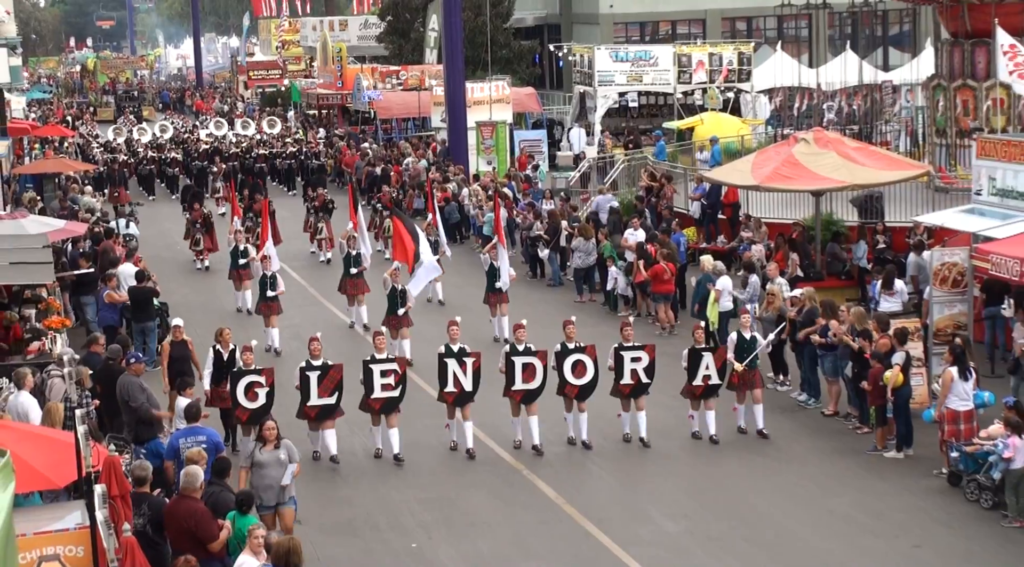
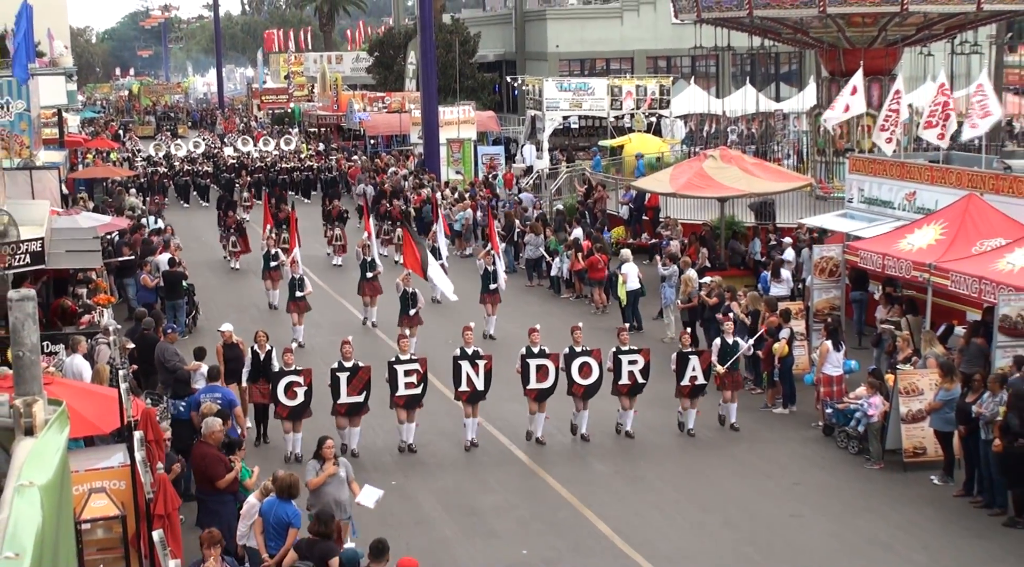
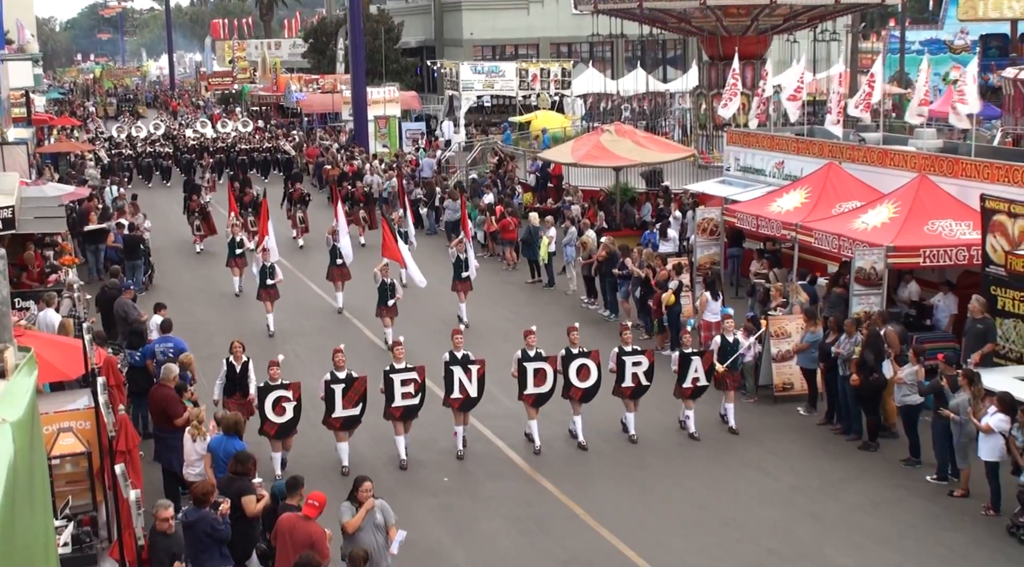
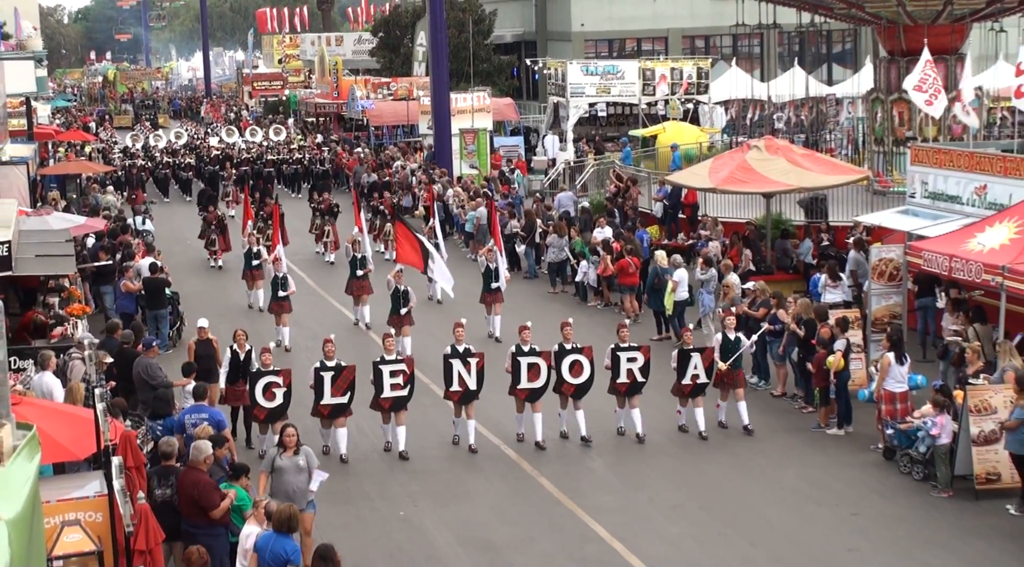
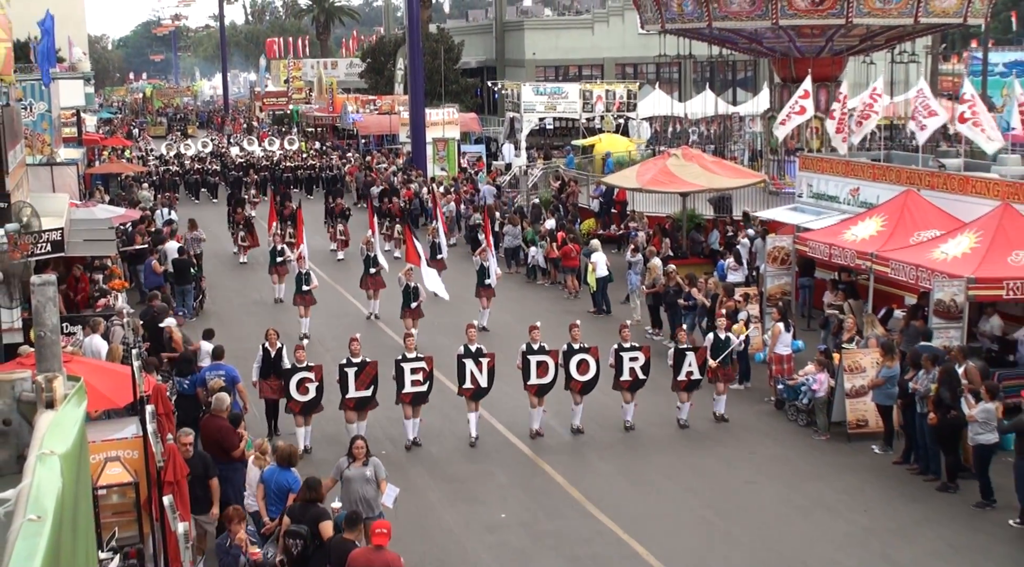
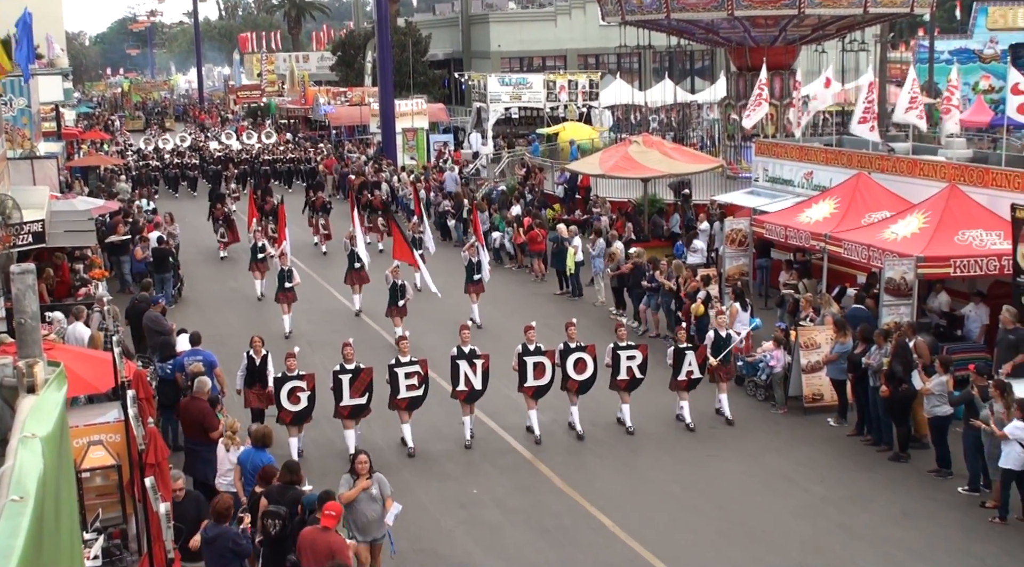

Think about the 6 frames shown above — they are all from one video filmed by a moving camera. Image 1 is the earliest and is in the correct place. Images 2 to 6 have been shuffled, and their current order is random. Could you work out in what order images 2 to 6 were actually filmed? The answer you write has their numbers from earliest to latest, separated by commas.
4, 2, 5, 6, 3
